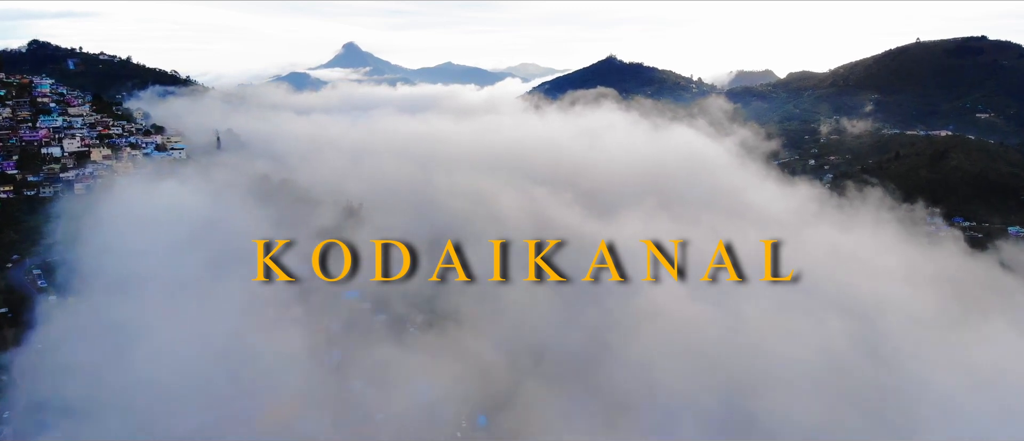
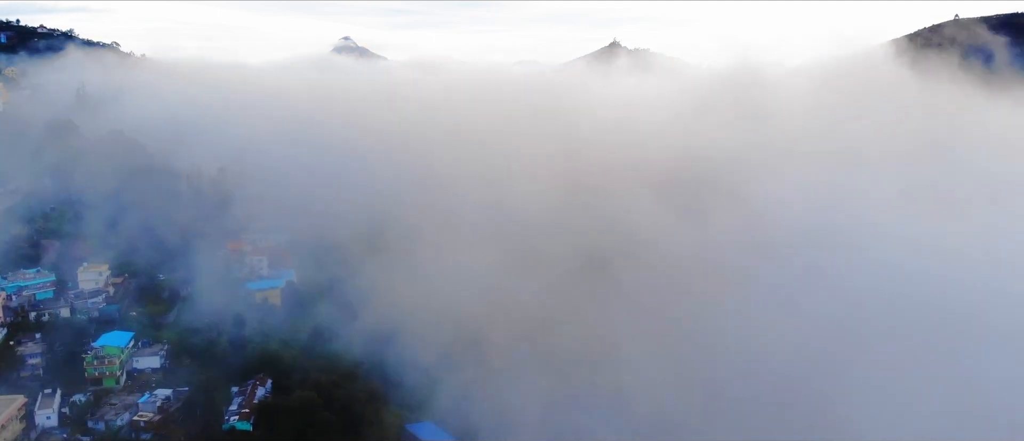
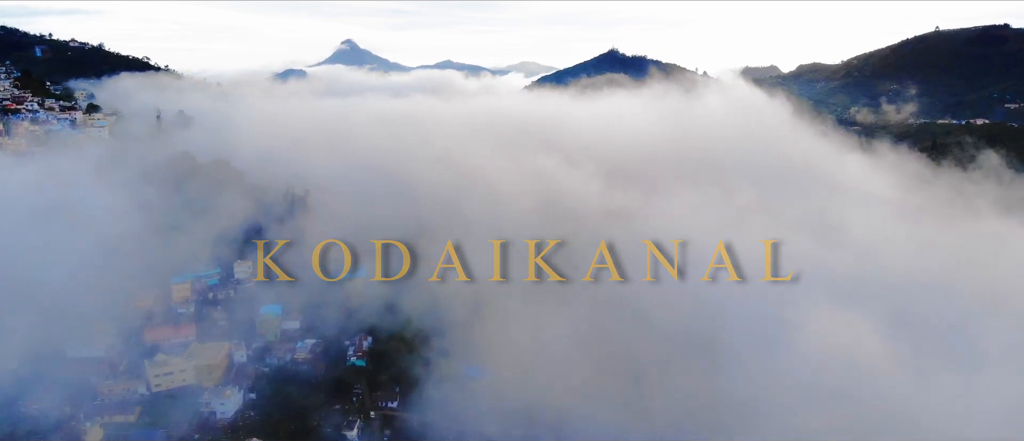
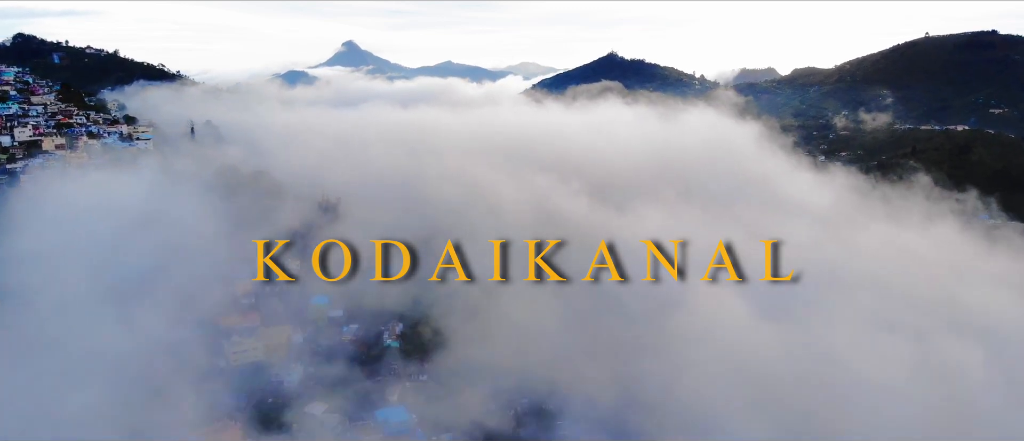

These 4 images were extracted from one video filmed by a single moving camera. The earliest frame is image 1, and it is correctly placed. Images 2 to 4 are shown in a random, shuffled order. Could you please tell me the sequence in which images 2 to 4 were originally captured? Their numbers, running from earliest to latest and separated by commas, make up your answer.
4, 3, 2
